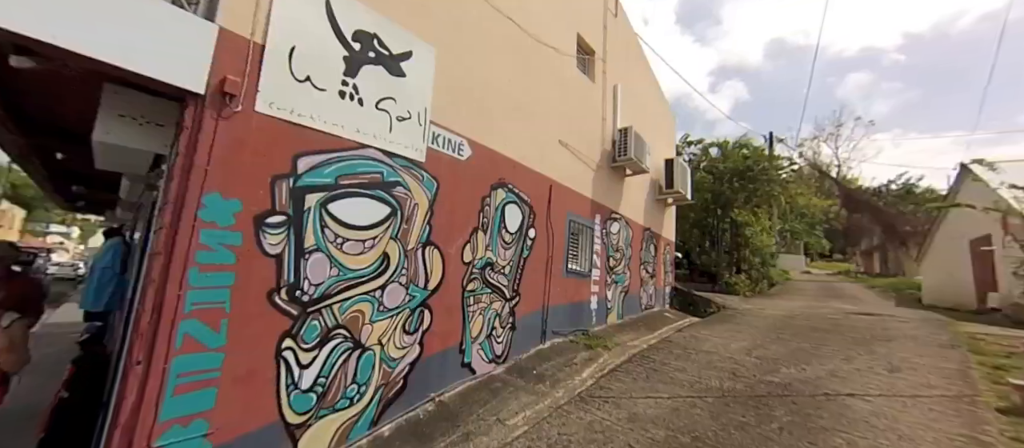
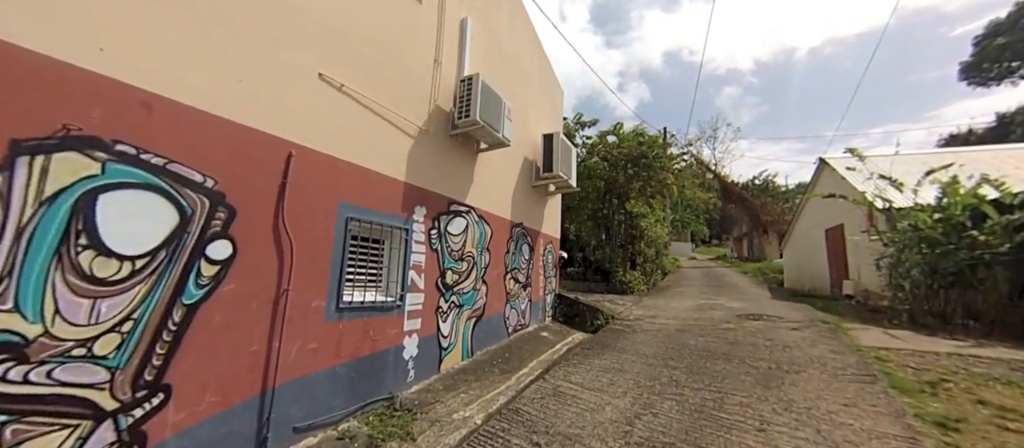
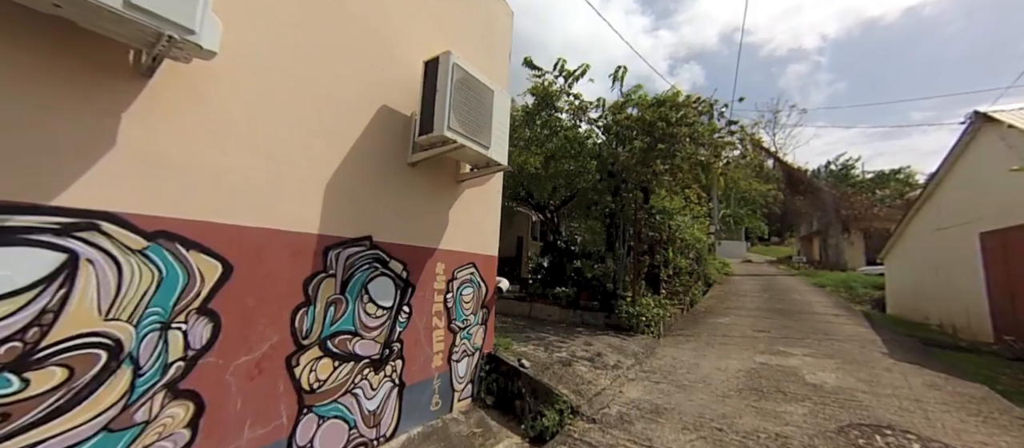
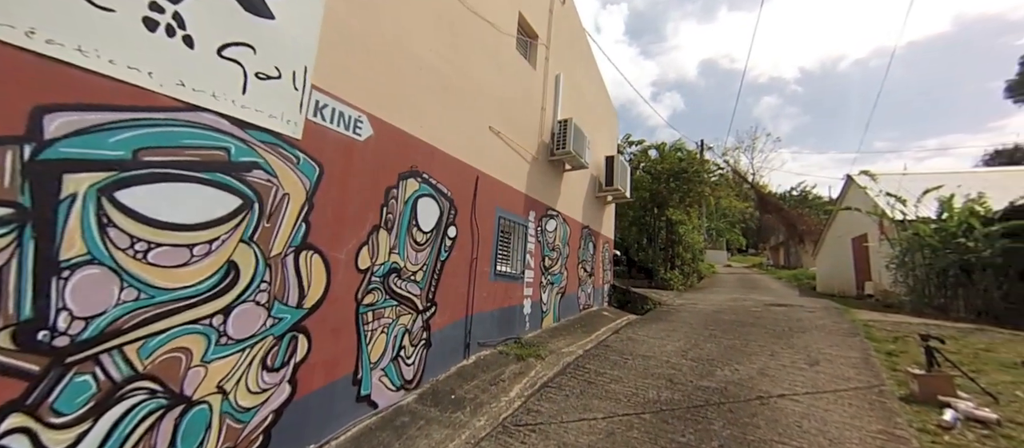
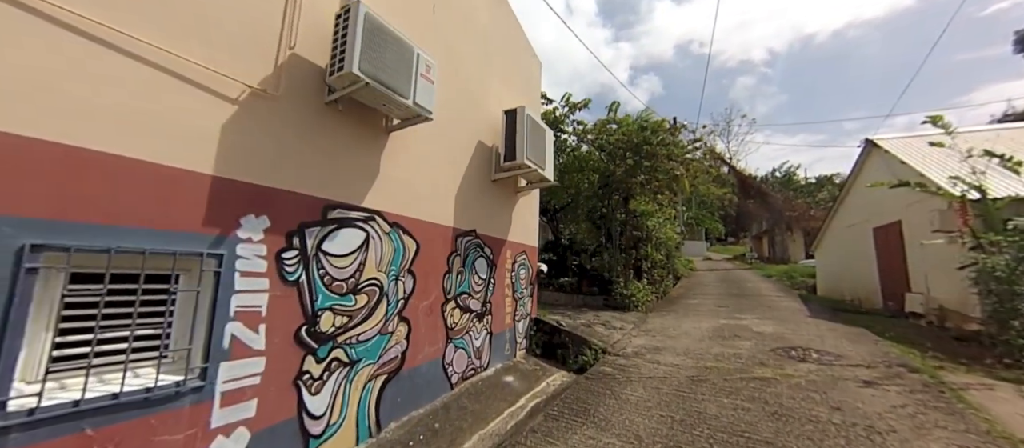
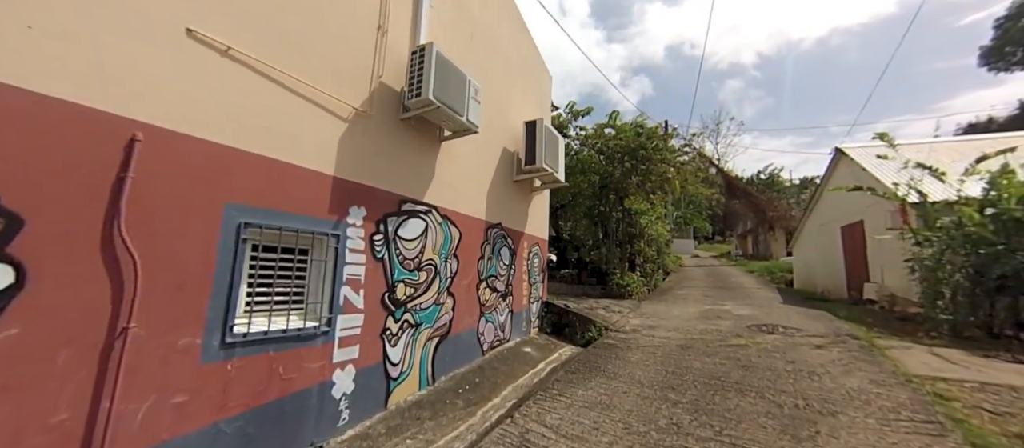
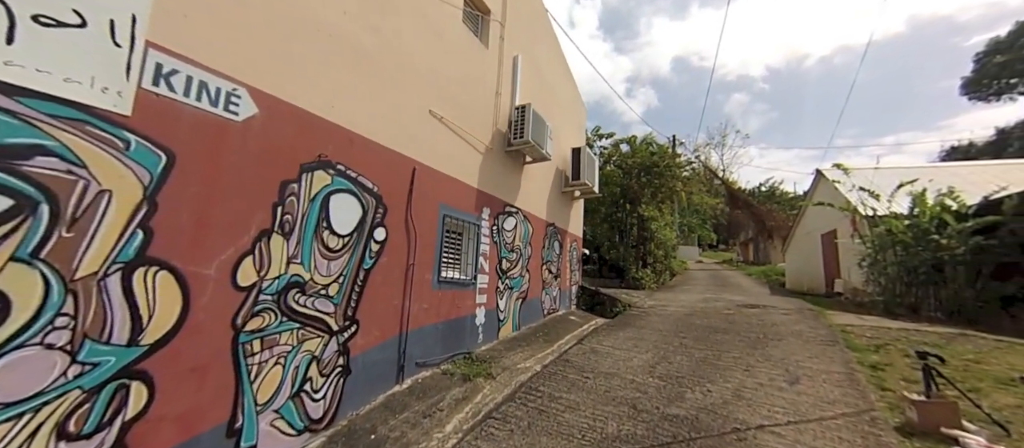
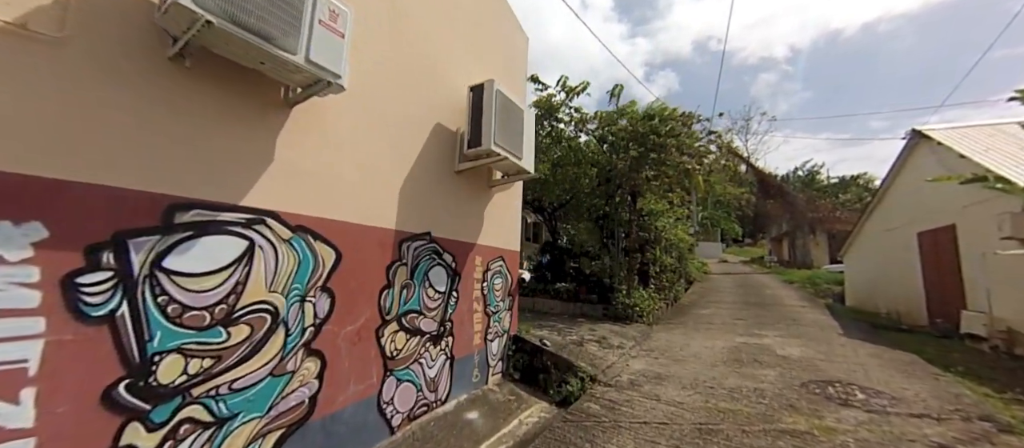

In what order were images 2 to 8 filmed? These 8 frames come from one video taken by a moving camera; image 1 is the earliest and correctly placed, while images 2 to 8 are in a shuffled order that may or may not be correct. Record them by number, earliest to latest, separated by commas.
4, 7, 2, 6, 5, 8, 3
